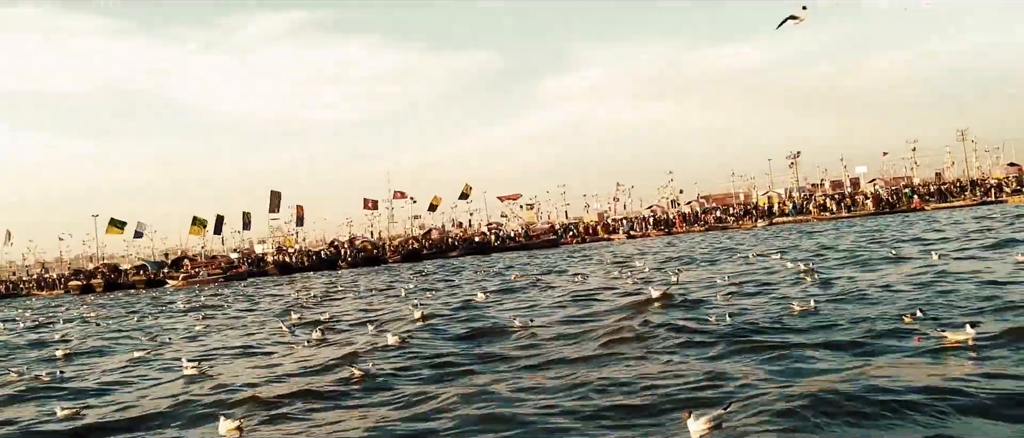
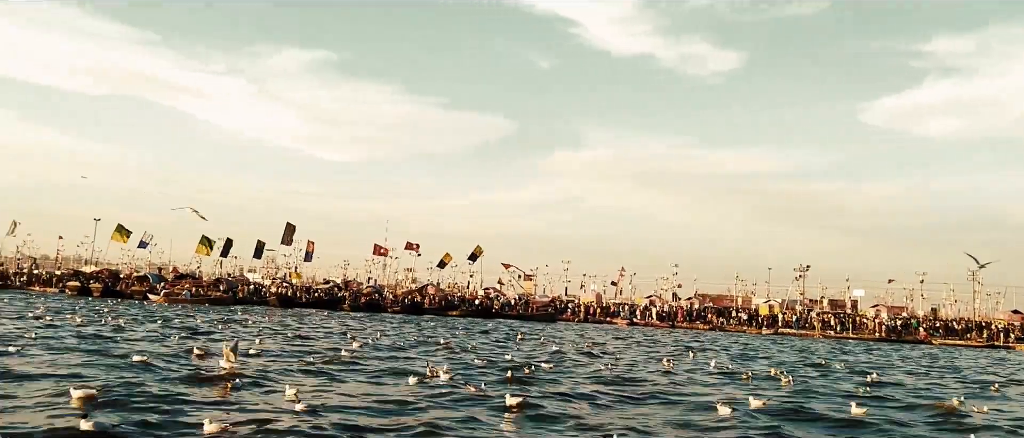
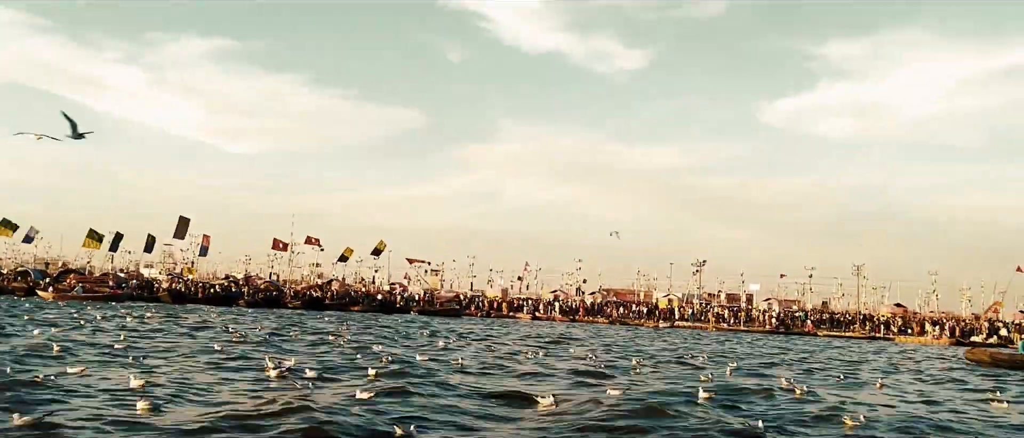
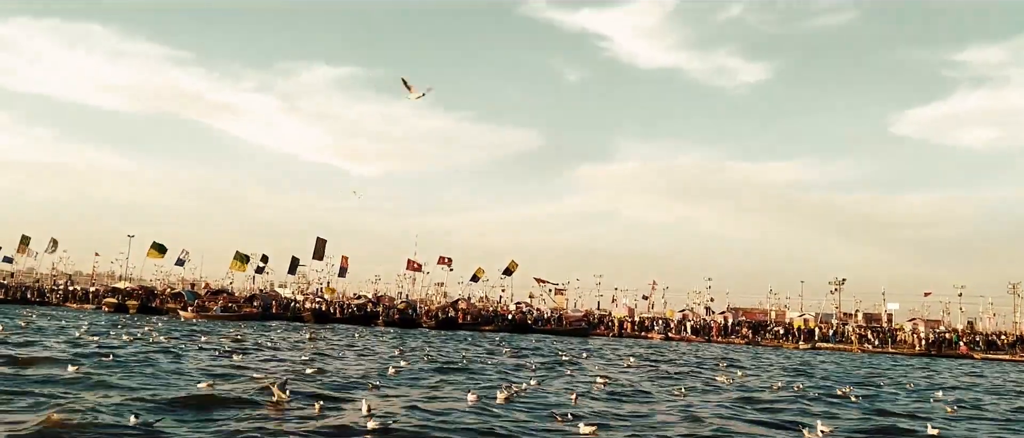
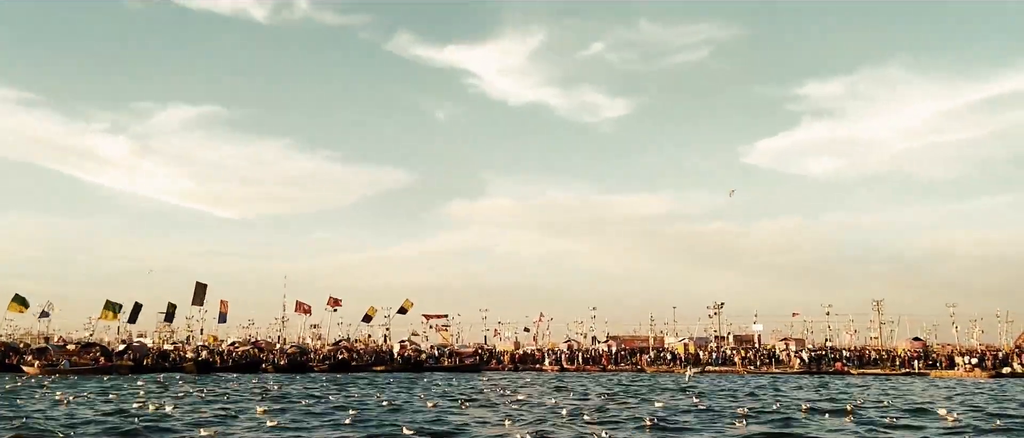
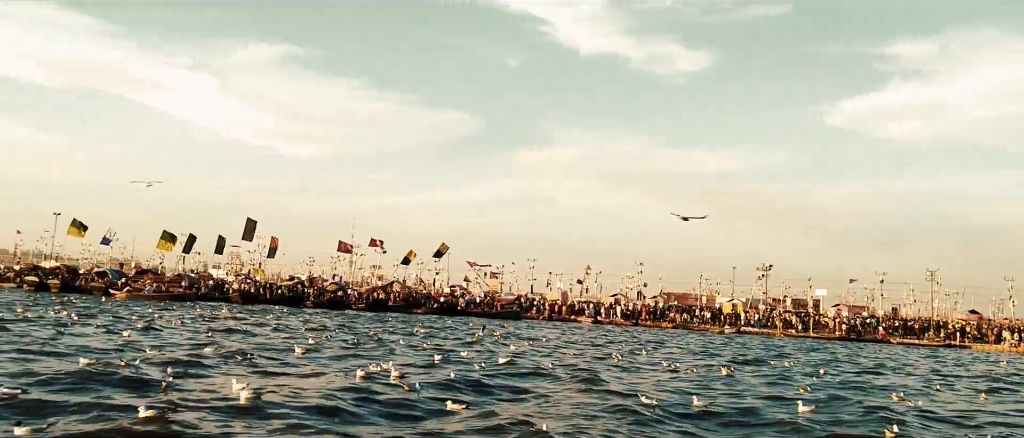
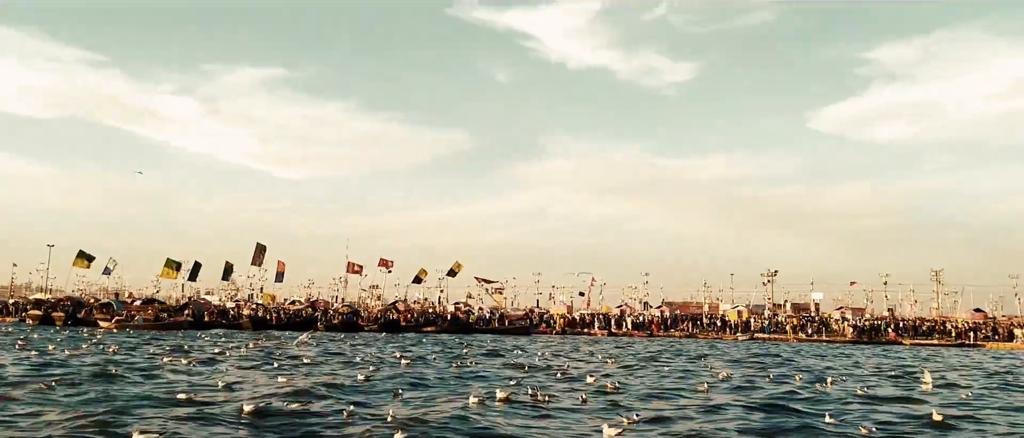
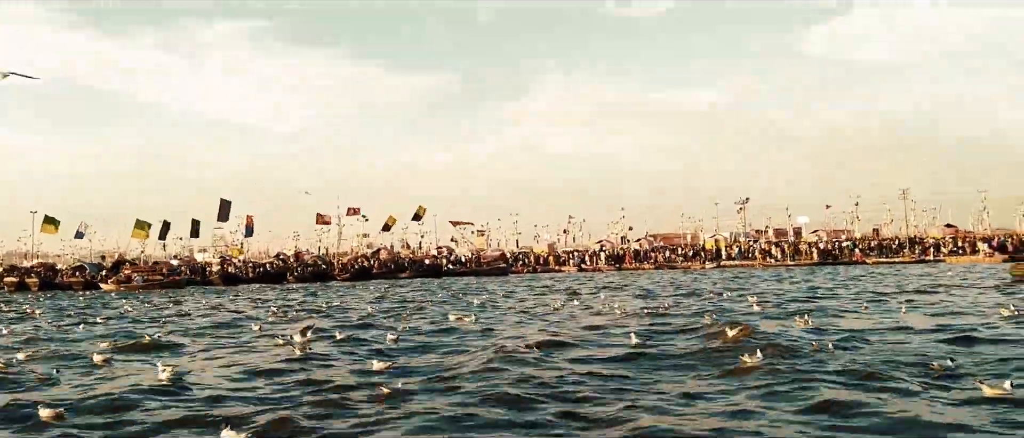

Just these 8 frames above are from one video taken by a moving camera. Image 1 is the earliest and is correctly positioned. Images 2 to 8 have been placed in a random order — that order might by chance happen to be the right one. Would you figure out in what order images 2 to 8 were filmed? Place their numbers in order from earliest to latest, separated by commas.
8, 3, 6, 2, 4, 7, 5
